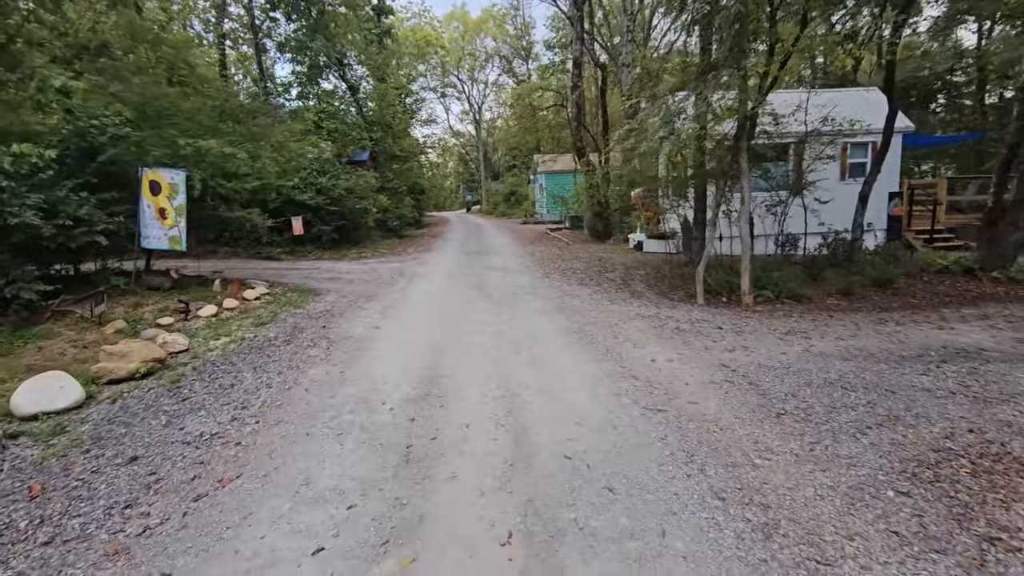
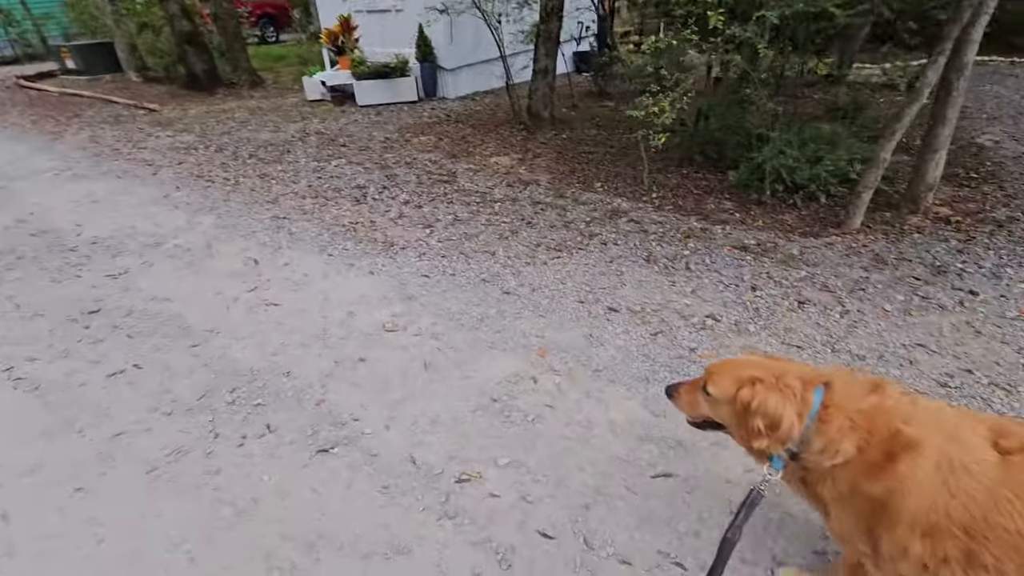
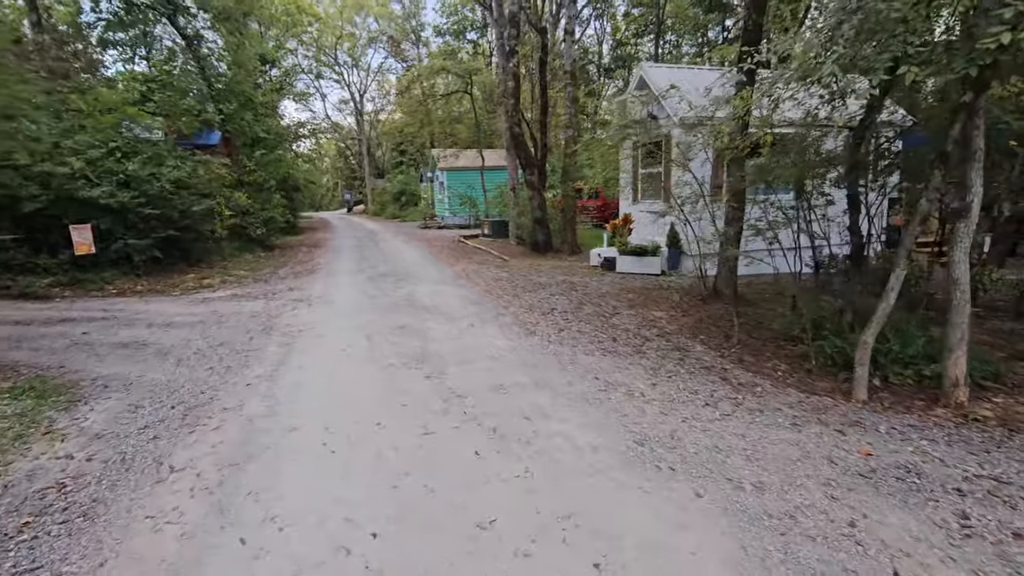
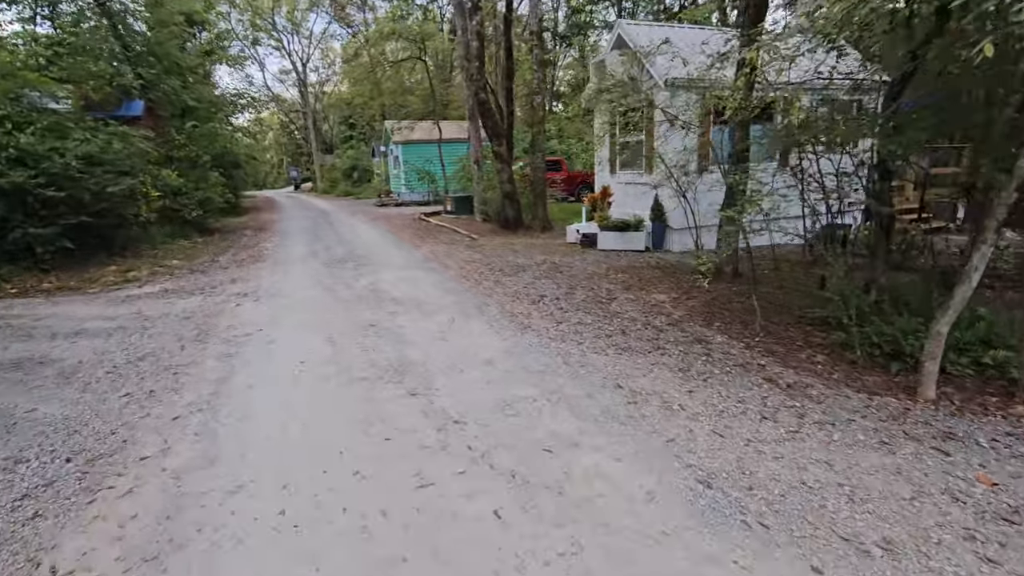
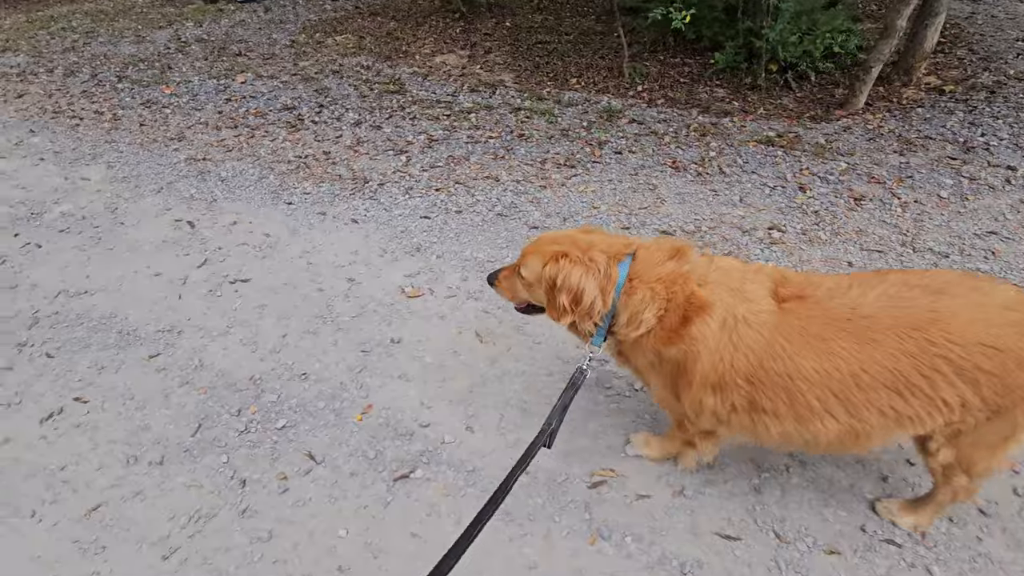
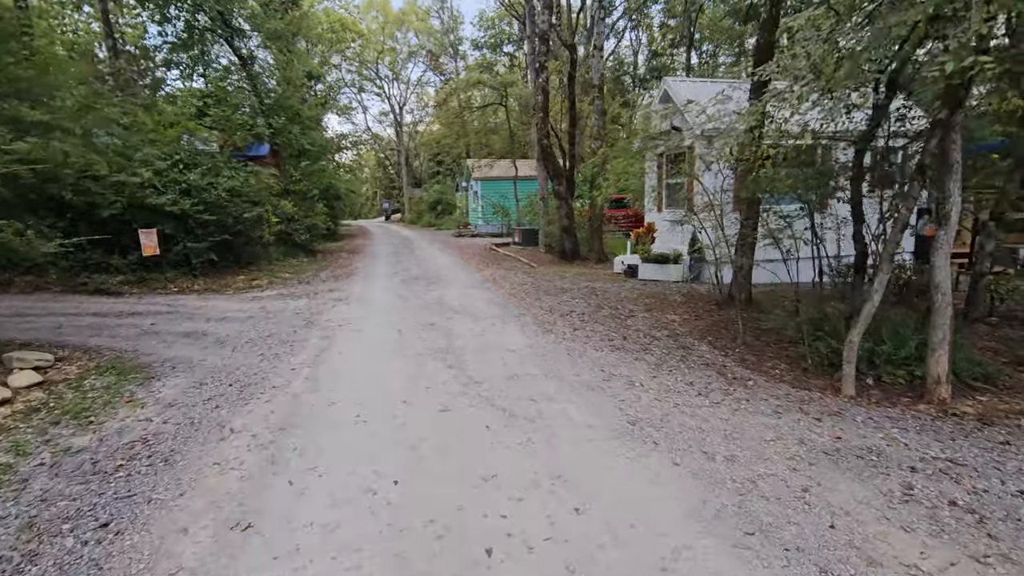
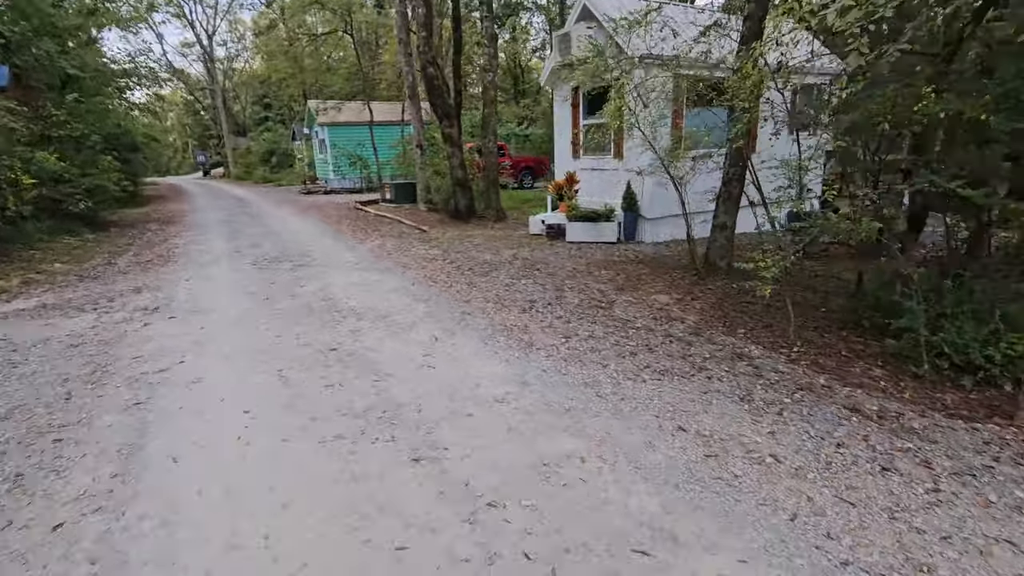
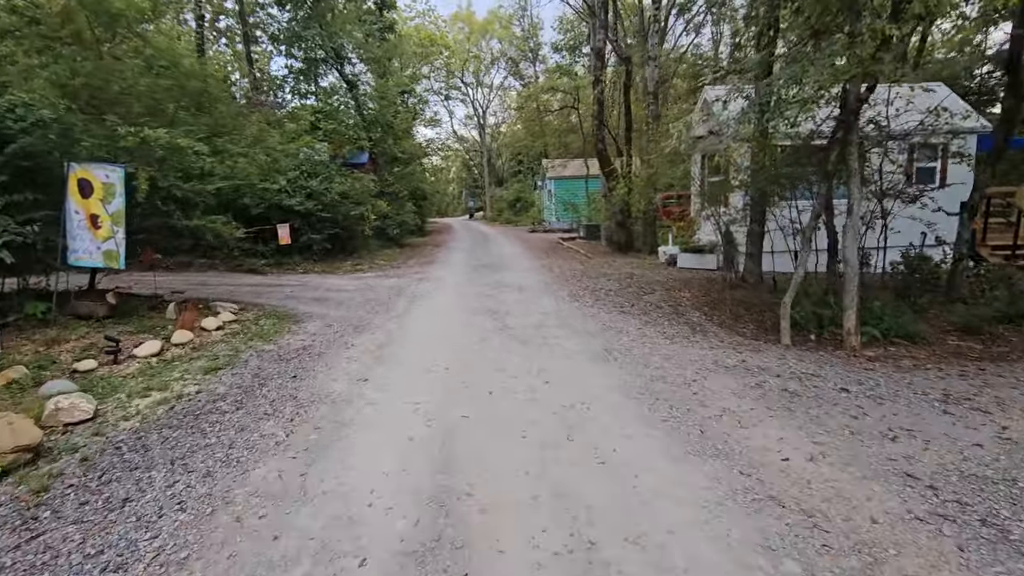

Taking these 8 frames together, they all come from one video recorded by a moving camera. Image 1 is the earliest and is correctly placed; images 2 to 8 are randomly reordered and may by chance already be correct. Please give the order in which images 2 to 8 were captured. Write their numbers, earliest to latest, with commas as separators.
8, 6, 3, 4, 7, 2, 5
